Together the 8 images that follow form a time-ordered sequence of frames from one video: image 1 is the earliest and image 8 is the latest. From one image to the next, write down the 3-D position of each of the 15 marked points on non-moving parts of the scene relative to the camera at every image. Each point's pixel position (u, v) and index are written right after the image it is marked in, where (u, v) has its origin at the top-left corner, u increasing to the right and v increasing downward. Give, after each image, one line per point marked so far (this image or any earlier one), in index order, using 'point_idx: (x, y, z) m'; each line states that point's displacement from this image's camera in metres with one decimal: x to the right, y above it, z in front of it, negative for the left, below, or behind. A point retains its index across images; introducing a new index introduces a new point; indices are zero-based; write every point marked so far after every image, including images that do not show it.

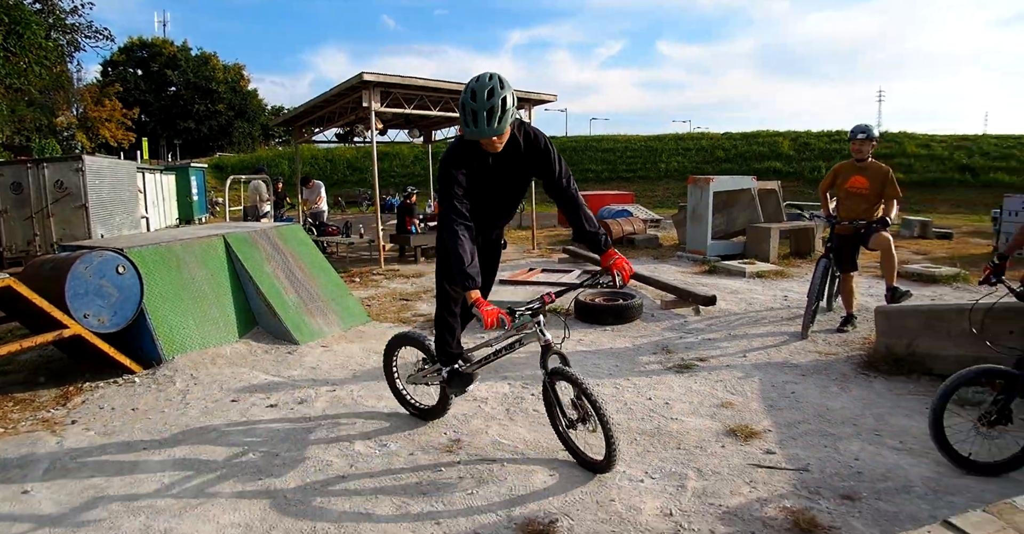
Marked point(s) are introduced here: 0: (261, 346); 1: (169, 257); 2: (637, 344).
0: (-2.3, -0.7, +5.3) m
1: (-3.0, +0.1, +4.9) m
2: (+0.9, -0.6, +5.2) m
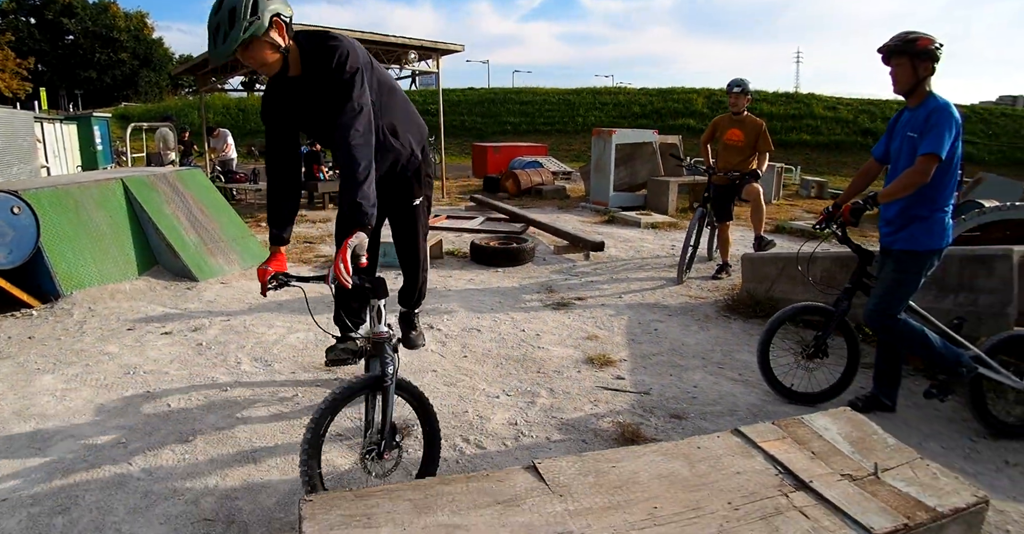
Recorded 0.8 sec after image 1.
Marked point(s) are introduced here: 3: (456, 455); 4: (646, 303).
0: (-3.2, -0.2, +5.5) m
1: (-3.8, +0.6, +5.0) m
2: (+0.1, -0.2, +5.6) m
3: (-0.3, -1.0, +3.1) m
4: (+1.0, -0.3, +4.9) m
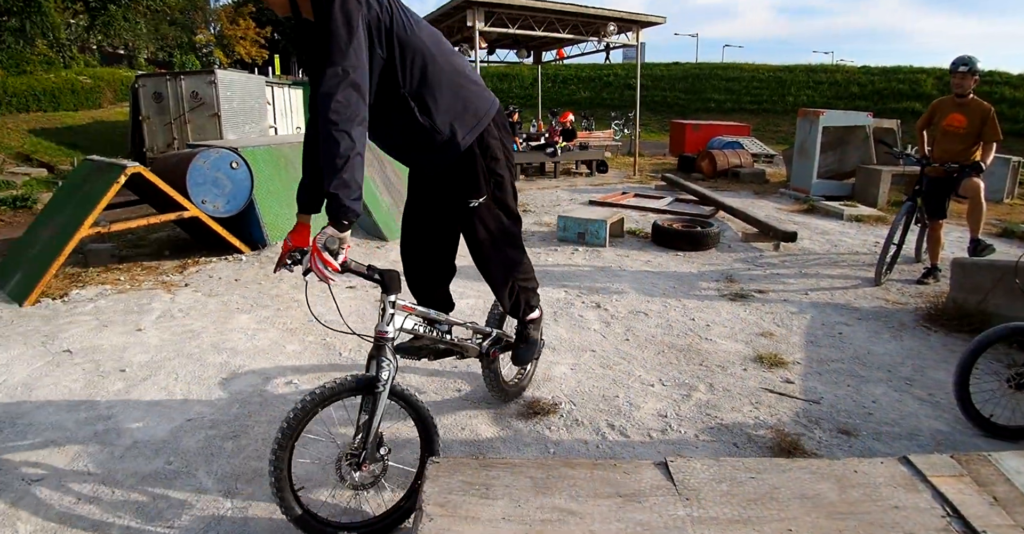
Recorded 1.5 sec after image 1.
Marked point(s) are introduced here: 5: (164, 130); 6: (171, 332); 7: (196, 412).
0: (-1.5, +0.2, +6.3) m
1: (-2.2, +1.1, +6.0) m
2: (+1.7, 0.0, +5.4) m
3: (+0.5, -0.9, +3.2) m
4: (+2.3, -0.3, +4.4) m
5: (-7.1, +3.0, +12.5) m
6: (-2.1, -0.4, +3.9) m
7: (-1.5, -0.7, +2.9) m
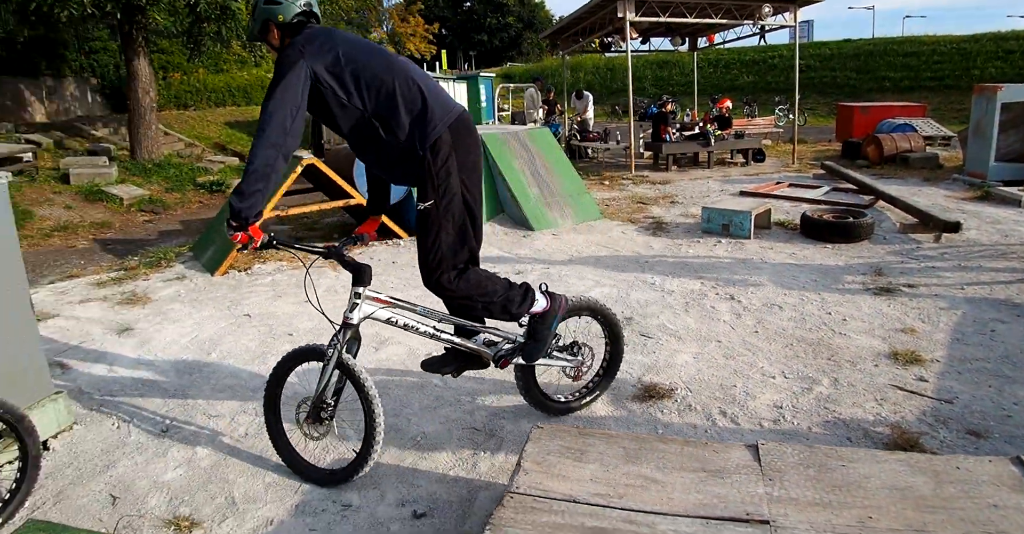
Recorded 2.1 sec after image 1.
0: (0.0, +0.4, +6.7) m
1: (-0.7, +1.3, +6.6) m
2: (+2.8, 0.0, +5.0) m
3: (+1.0, -0.8, +3.2) m
4: (+3.1, -0.2, +3.9) m
5: (-3.8, +3.4, +14.1) m
6: (-1.3, -0.2, +4.5) m
7: (-0.9, -0.6, +3.4) m
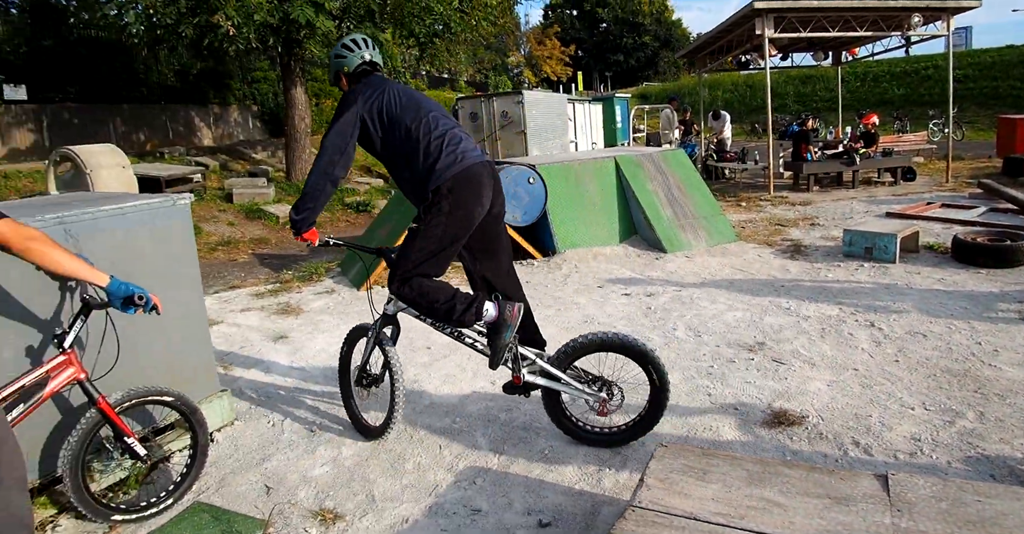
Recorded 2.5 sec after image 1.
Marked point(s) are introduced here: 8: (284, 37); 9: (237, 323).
0: (+1.3, +0.2, +6.8) m
1: (+0.6, +1.0, +6.9) m
2: (+3.8, -0.2, +4.6) m
3: (+1.6, -0.9, +3.1) m
4: (+3.9, -0.4, +3.4) m
5: (-0.8, +2.9, +14.9) m
6: (-0.3, -0.4, +4.9) m
7: (-0.2, -0.7, +3.8) m
8: (-3.7, +3.6, +9.4) m
9: (-2.2, -0.5, +4.9) m
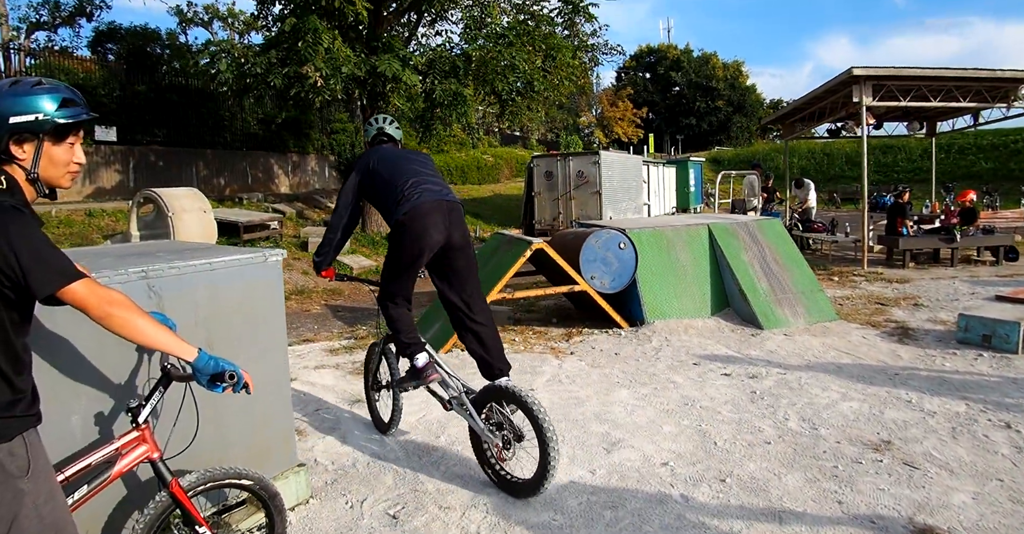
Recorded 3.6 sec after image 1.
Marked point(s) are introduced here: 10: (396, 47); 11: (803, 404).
0: (+2.2, -0.6, +6.4) m
1: (+1.6, +0.3, +6.6) m
2: (+4.4, -0.9, +3.9) m
3: (+2.1, -1.4, +2.6) m
4: (+4.4, -1.0, +2.7) m
5: (+1.0, +1.5, +14.8) m
6: (+0.4, -0.9, +4.6) m
7: (+0.4, -1.1, +3.4) m
8: (-2.3, +2.8, +9.7) m
9: (-1.6, -0.9, +4.8) m
10: (-1.8, +3.4, +9.3) m
11: (+2.2, -1.0, +4.6) m
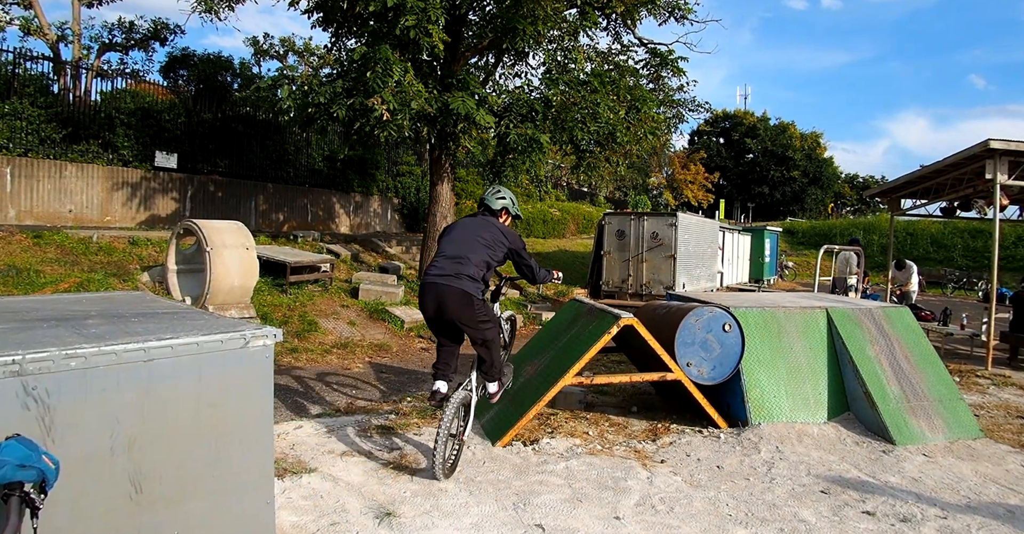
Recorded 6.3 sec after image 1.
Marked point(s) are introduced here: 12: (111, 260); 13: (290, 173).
0: (+2.8, -1.4, +5.1) m
1: (+2.3, -0.5, +5.5) m
2: (+4.8, -1.6, +2.5) m
3: (+2.3, -1.8, +1.3) m
4: (+4.7, -1.7, +1.3) m
5: (+2.5, 0.0, +13.8) m
6: (+0.8, -1.4, +3.5) m
7: (+0.7, -1.5, +2.3) m
8: (-1.1, +2.0, +9.1) m
9: (-1.1, -1.3, +3.9) m
10: (-0.6, +2.6, +8.7) m
11: (+2.6, -1.7, +3.3) m
12: (-5.6, +0.1, +8.6) m
13: (-4.8, +2.0, +13.3) m
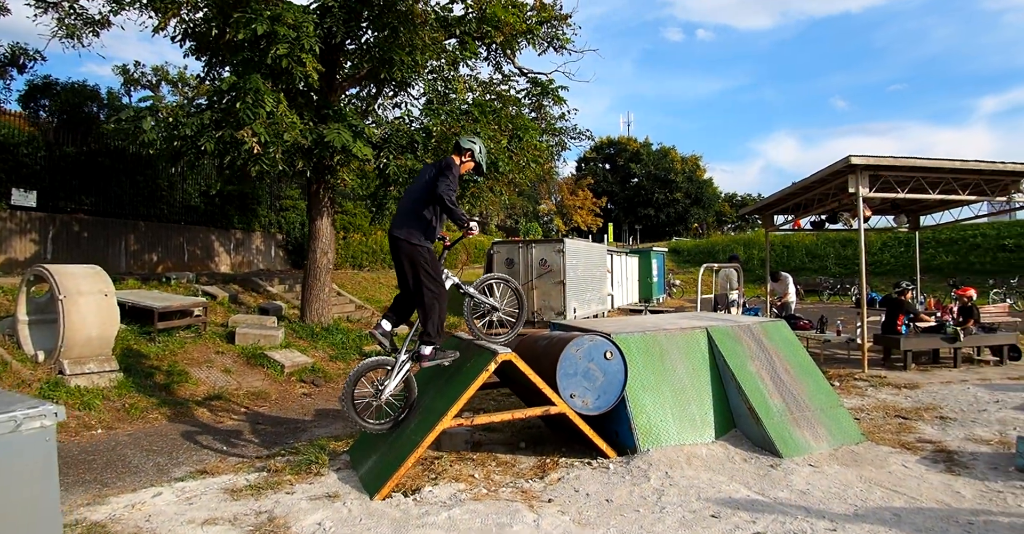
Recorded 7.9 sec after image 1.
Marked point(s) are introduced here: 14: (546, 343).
0: (+2.0, -1.5, +5.1) m
1: (+1.3, -0.7, +5.4) m
2: (+4.2, -1.5, +2.7) m
3: (+2.0, -1.8, +1.3) m
4: (+4.3, -1.5, +1.5) m
5: (+0.4, -0.5, +13.7) m
6: (+0.2, -1.5, +3.3) m
7: (+0.2, -1.6, +2.1) m
8: (-2.7, +1.5, +8.7) m
9: (-1.8, -1.5, +3.4) m
10: (-2.1, +2.1, +8.4) m
11: (+2.0, -1.7, +3.3) m
12: (-6.9, -0.6, +7.5) m
13: (-6.9, +1.2, +12.3) m
14: (+0.3, -0.6, +5.0) m
